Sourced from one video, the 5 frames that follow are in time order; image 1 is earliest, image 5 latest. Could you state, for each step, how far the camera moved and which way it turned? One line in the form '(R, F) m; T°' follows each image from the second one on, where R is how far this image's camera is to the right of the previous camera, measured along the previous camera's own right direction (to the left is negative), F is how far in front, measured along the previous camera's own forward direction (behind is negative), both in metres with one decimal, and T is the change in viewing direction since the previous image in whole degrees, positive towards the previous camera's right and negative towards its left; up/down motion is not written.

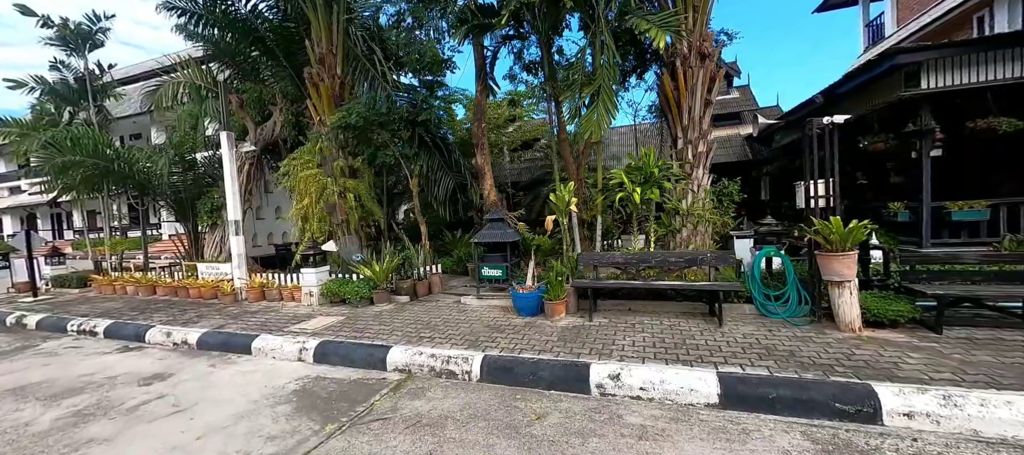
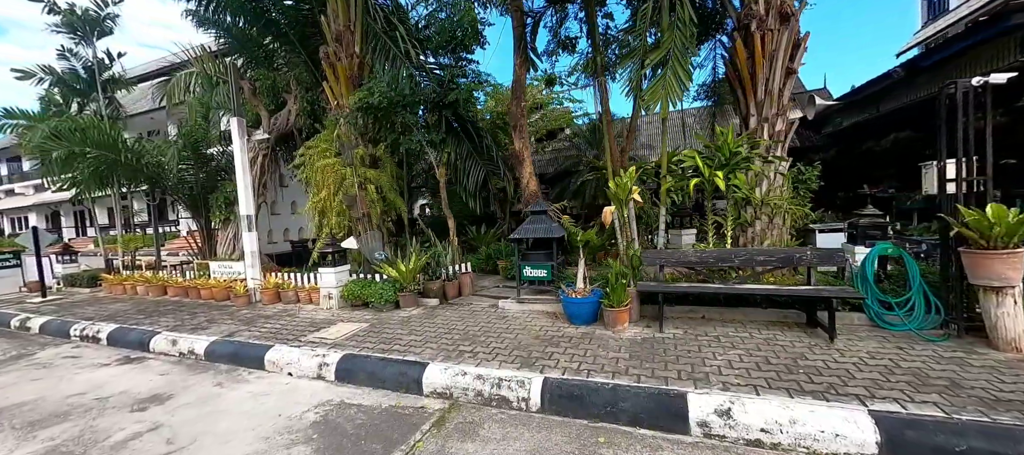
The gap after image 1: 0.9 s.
(-0.4, +0.7) m; -2°
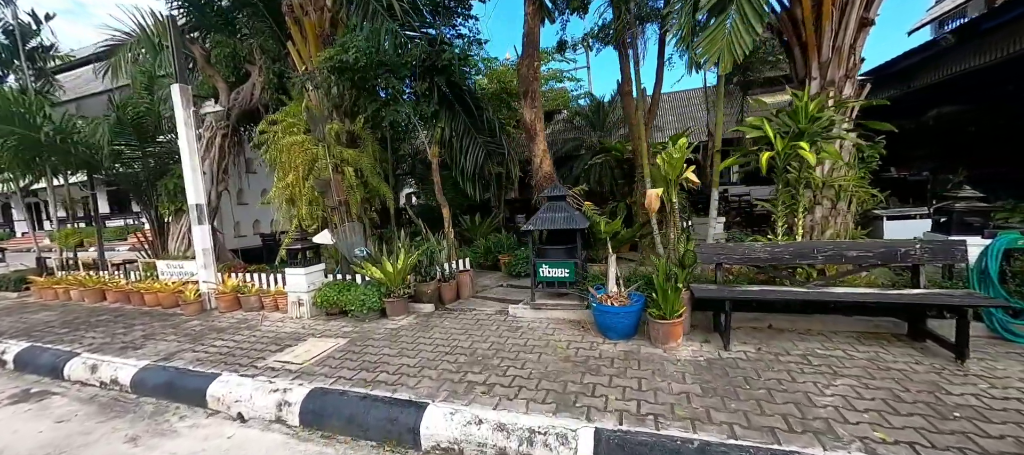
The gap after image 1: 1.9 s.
(-0.3, +0.9) m; +2°
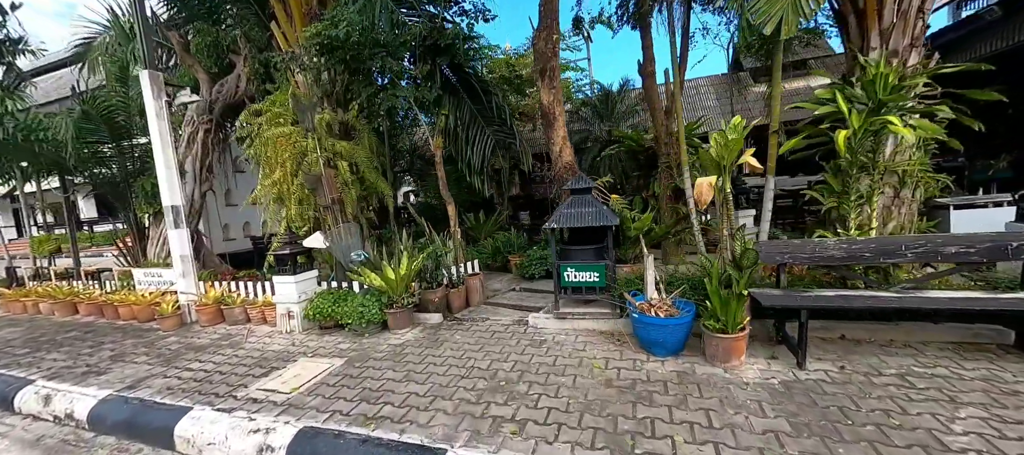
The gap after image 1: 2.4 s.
(-0.2, +0.5) m; 0°
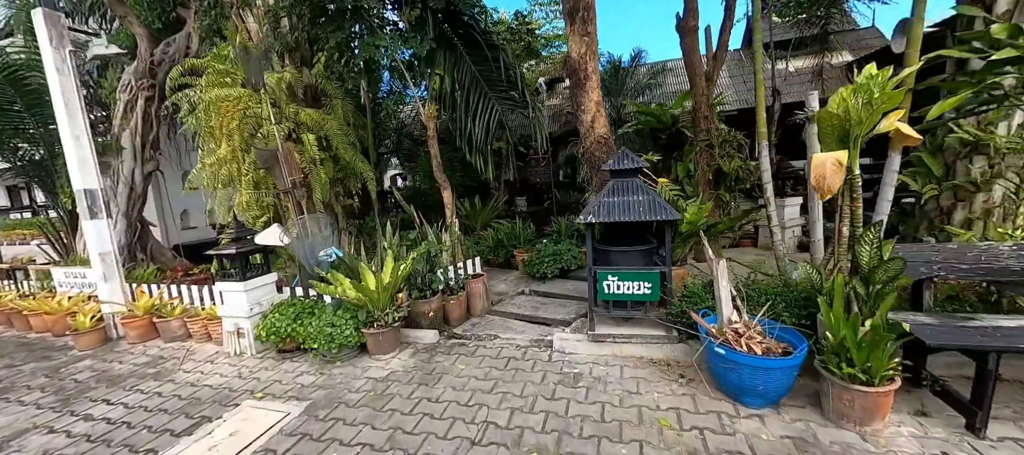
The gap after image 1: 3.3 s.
(-0.2, +0.9) m; +2°
